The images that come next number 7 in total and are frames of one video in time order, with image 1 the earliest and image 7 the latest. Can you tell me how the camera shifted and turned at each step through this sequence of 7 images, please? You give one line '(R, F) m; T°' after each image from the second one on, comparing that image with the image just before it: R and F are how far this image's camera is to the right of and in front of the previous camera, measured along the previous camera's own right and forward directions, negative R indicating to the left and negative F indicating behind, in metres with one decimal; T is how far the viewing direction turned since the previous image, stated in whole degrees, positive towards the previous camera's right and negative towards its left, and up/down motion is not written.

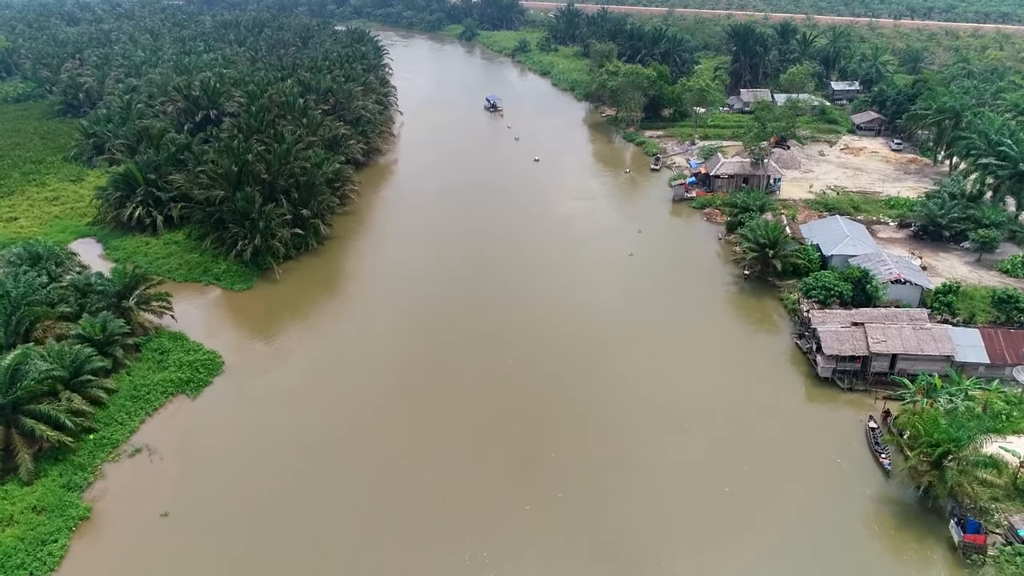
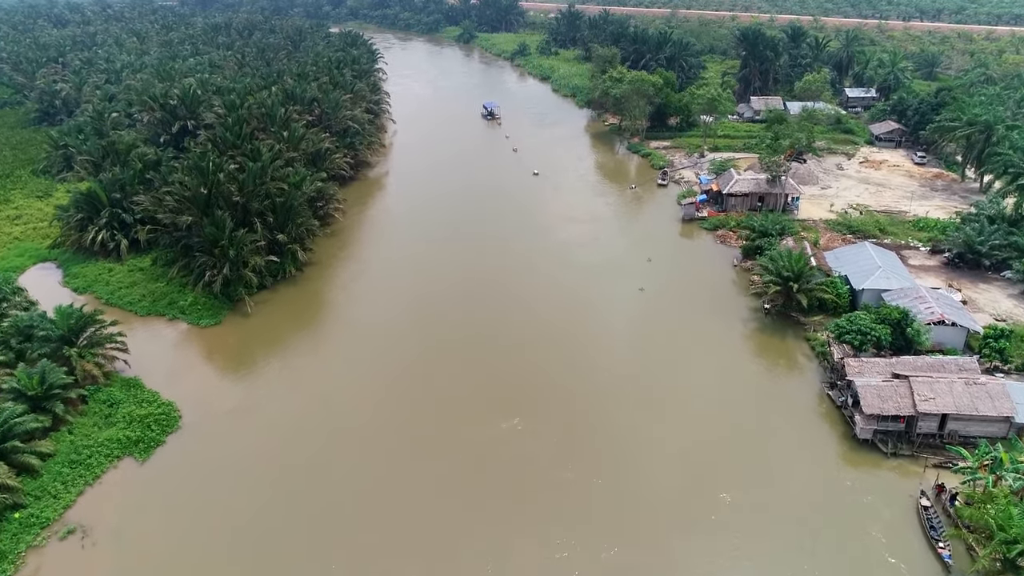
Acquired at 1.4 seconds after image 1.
(+0.2, +2.7) m; 0°
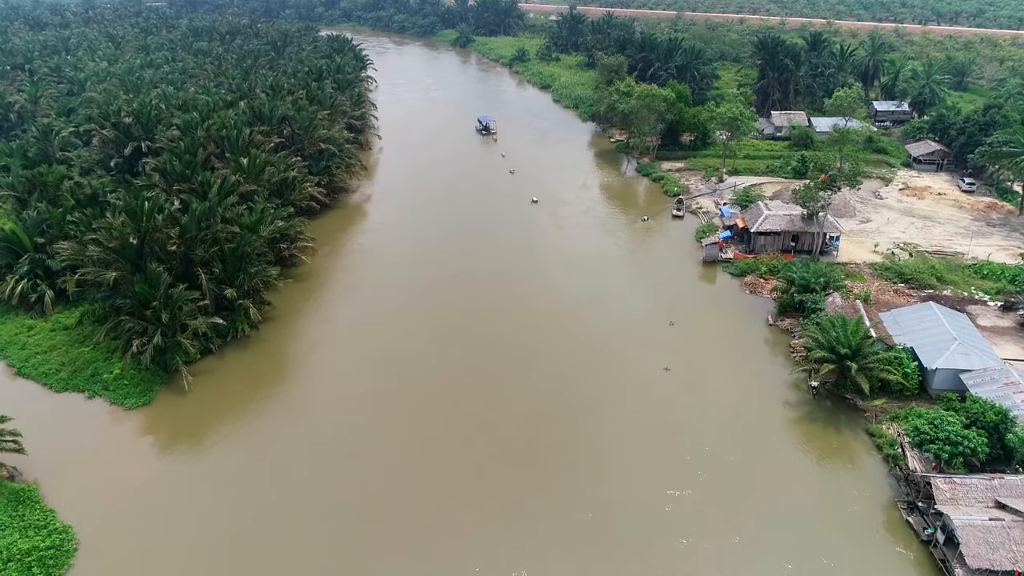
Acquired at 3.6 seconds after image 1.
(+0.2, +4.6) m; 0°
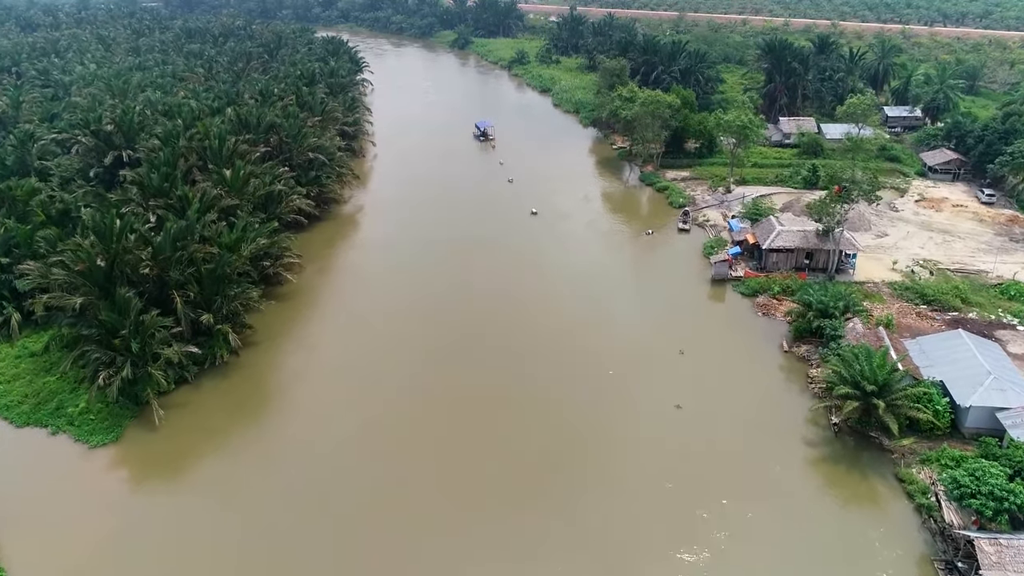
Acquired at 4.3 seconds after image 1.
(+0.1, +1.6) m; 0°
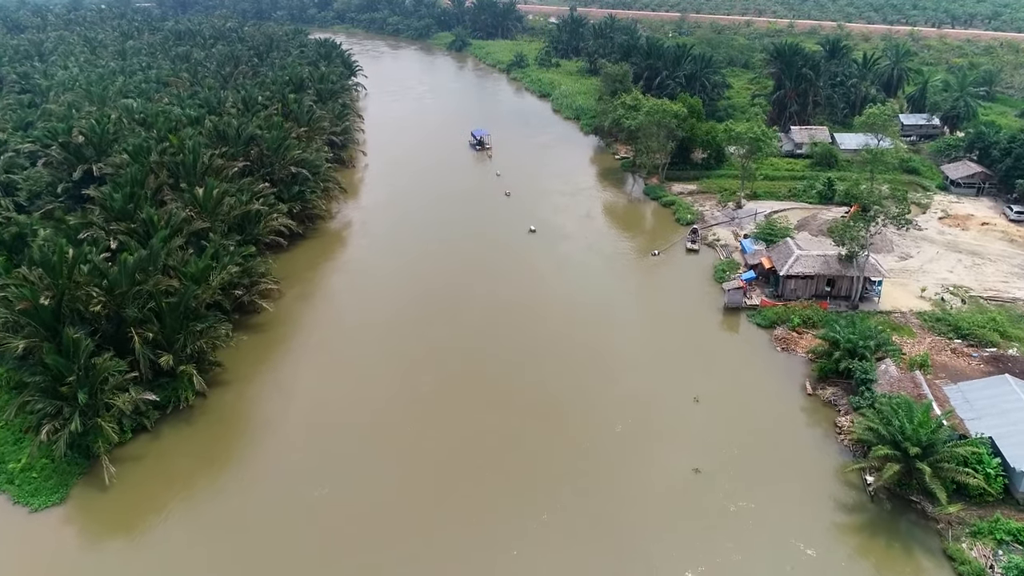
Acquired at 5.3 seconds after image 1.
(+0.1, +2.2) m; 0°
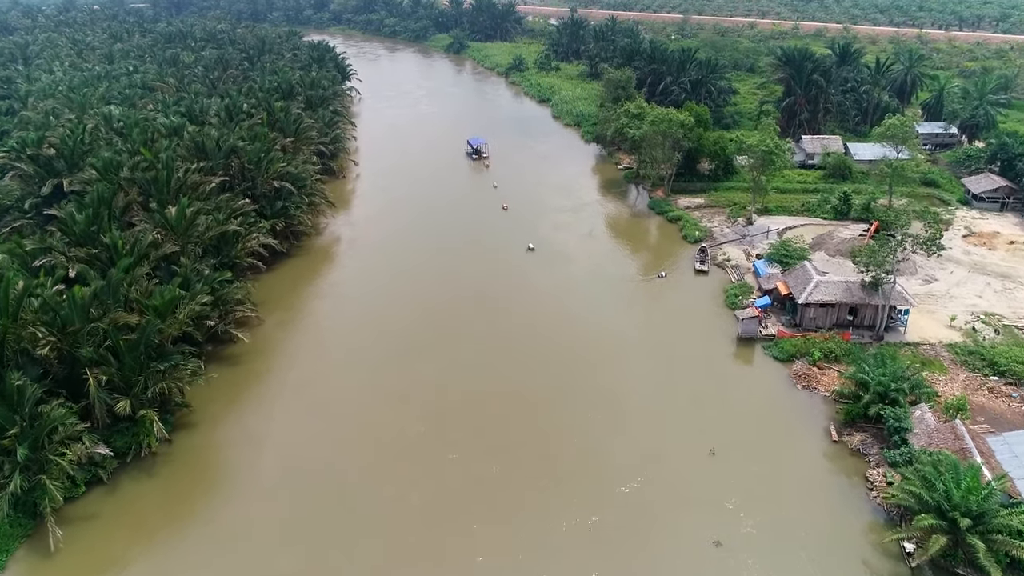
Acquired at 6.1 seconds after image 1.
(+0.1, +1.9) m; 0°
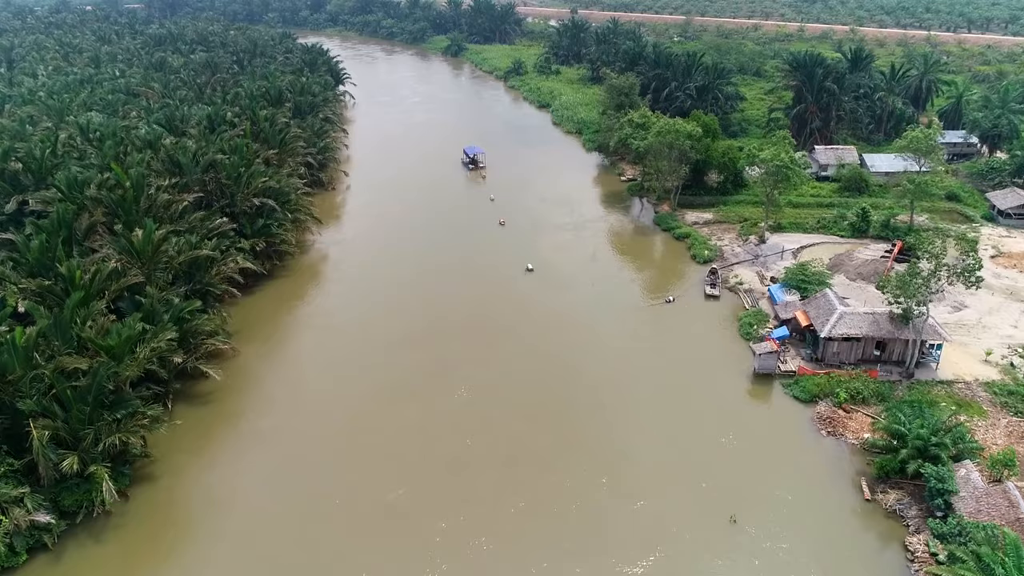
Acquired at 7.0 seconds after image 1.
(+0.1, +2.0) m; 0°
